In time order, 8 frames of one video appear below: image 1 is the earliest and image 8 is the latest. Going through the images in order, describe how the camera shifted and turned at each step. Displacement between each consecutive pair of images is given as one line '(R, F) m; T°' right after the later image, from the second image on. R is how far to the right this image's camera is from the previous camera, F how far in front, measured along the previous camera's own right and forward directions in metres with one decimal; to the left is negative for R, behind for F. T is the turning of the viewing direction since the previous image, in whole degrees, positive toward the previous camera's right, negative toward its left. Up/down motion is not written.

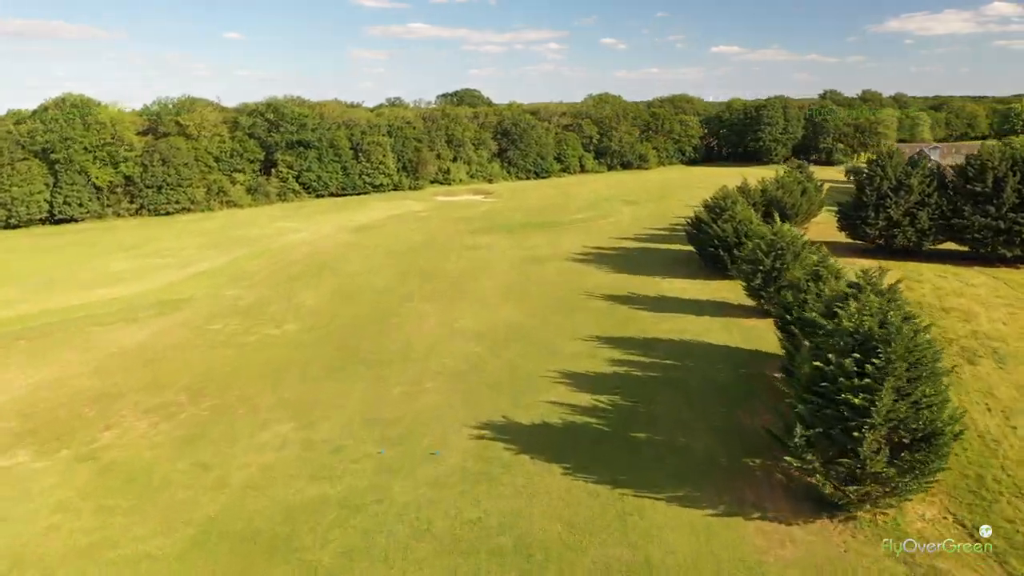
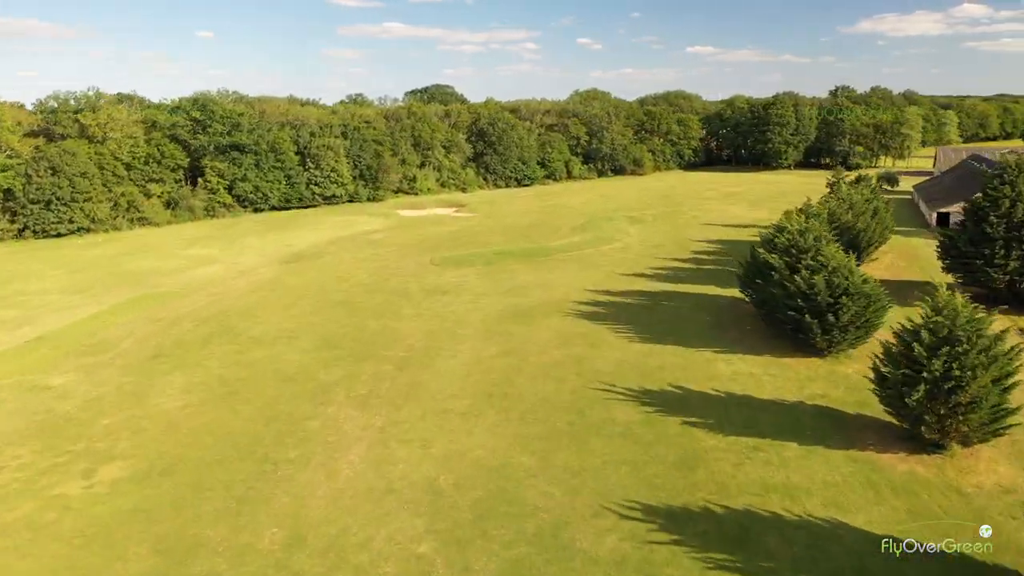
(0.0, +12.4) m; +2°
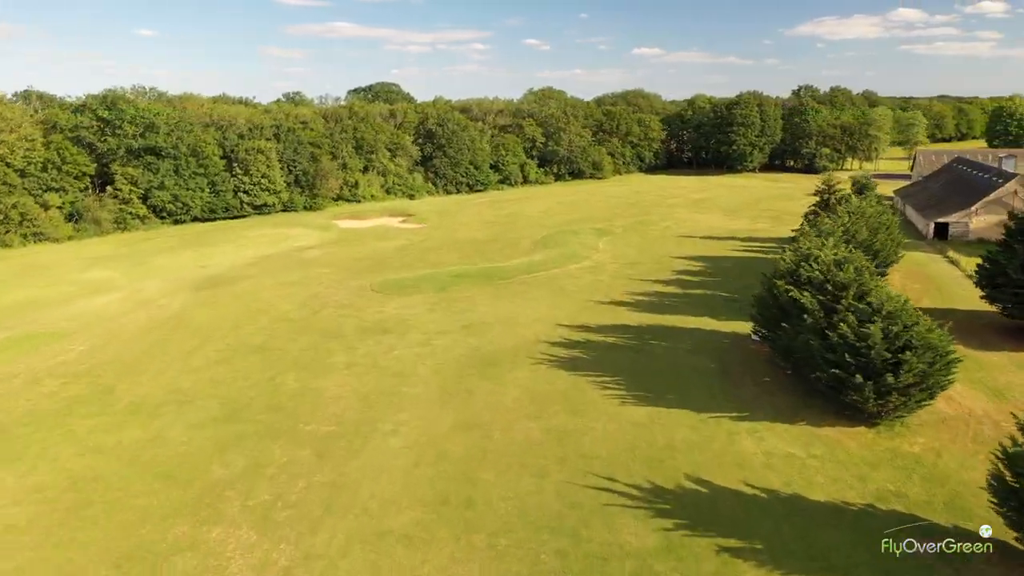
(-0.2, +6.0) m; +3°
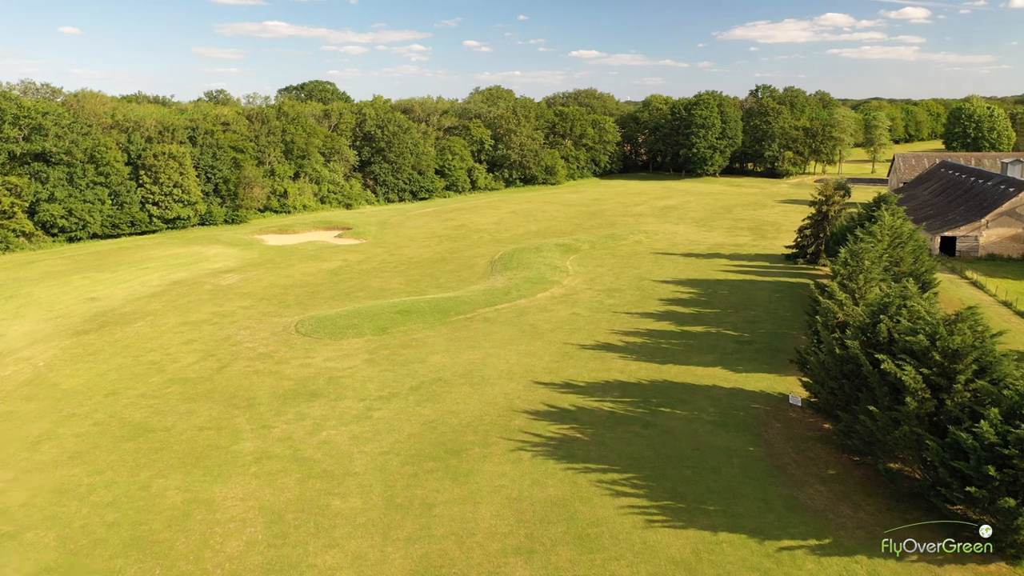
(-0.6, +6.4) m; +4°
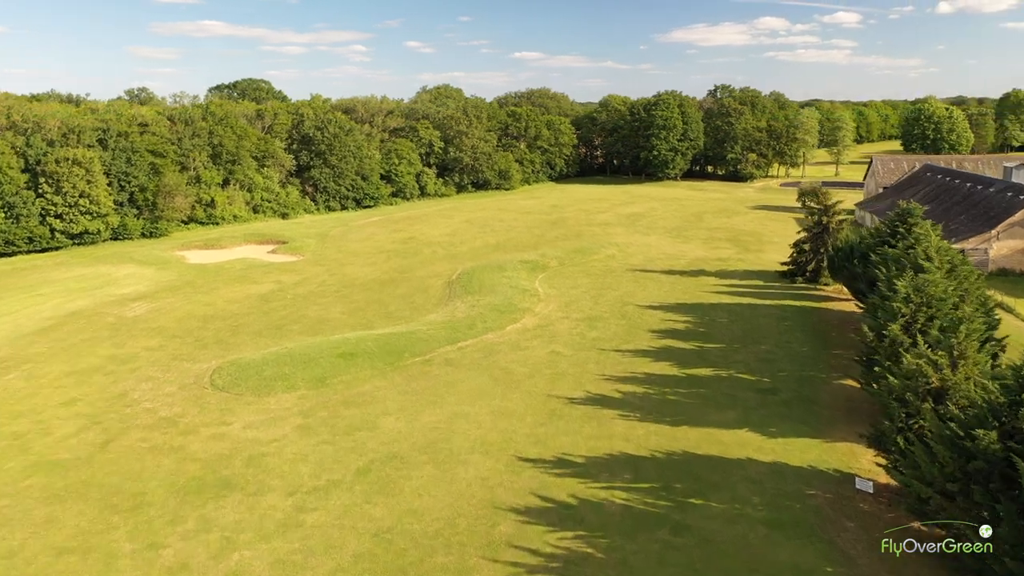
(-0.6, +5.2) m; +4°
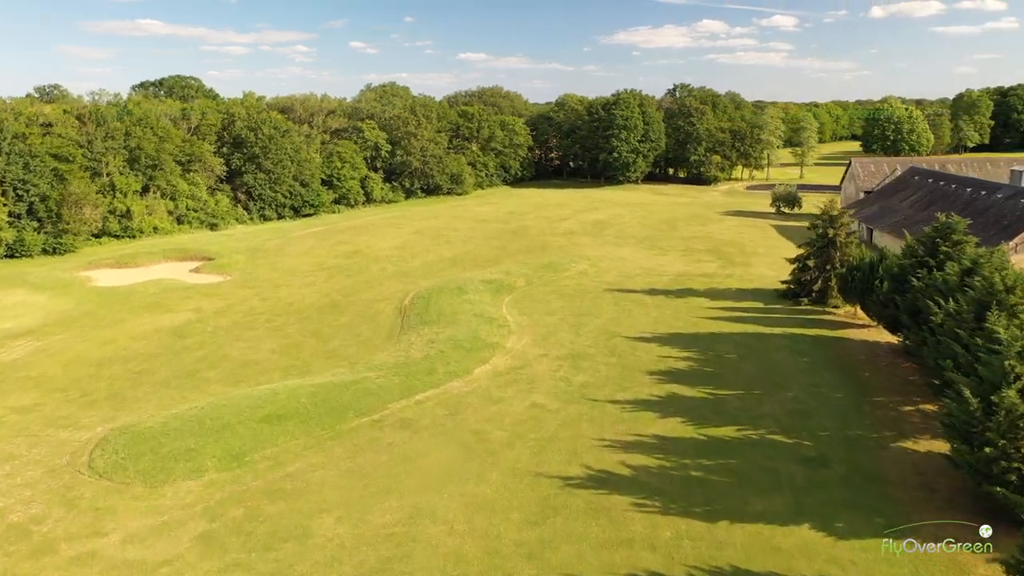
(-0.5, +5.0) m; +4°
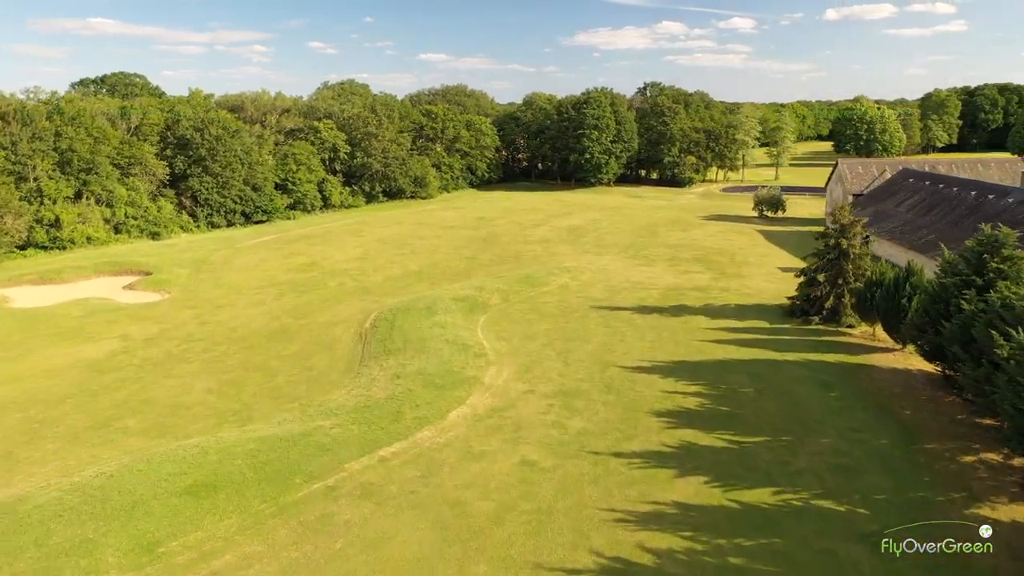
(-0.4, +3.6) m; +3°
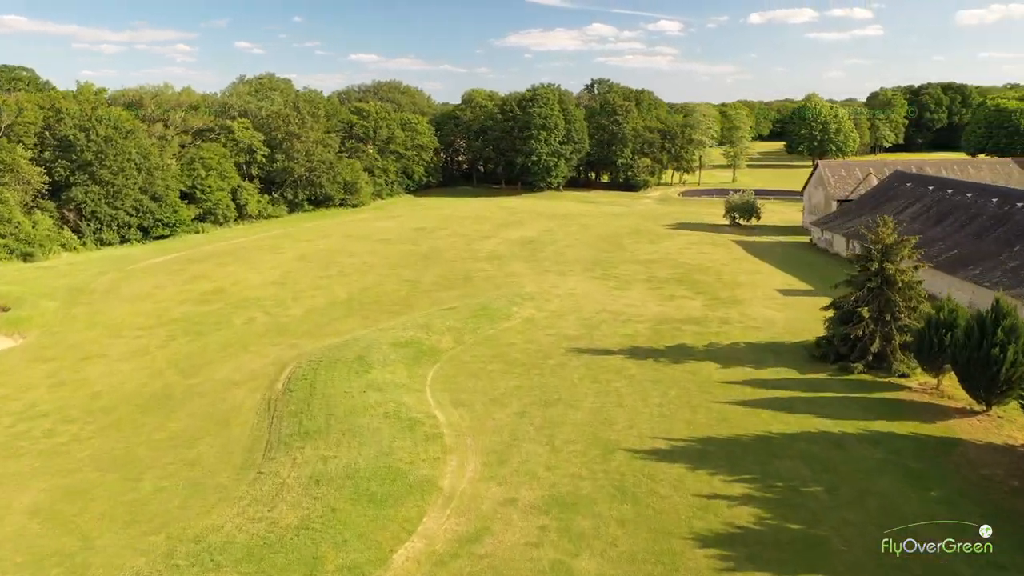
(-0.6, +6.4) m; +4°
